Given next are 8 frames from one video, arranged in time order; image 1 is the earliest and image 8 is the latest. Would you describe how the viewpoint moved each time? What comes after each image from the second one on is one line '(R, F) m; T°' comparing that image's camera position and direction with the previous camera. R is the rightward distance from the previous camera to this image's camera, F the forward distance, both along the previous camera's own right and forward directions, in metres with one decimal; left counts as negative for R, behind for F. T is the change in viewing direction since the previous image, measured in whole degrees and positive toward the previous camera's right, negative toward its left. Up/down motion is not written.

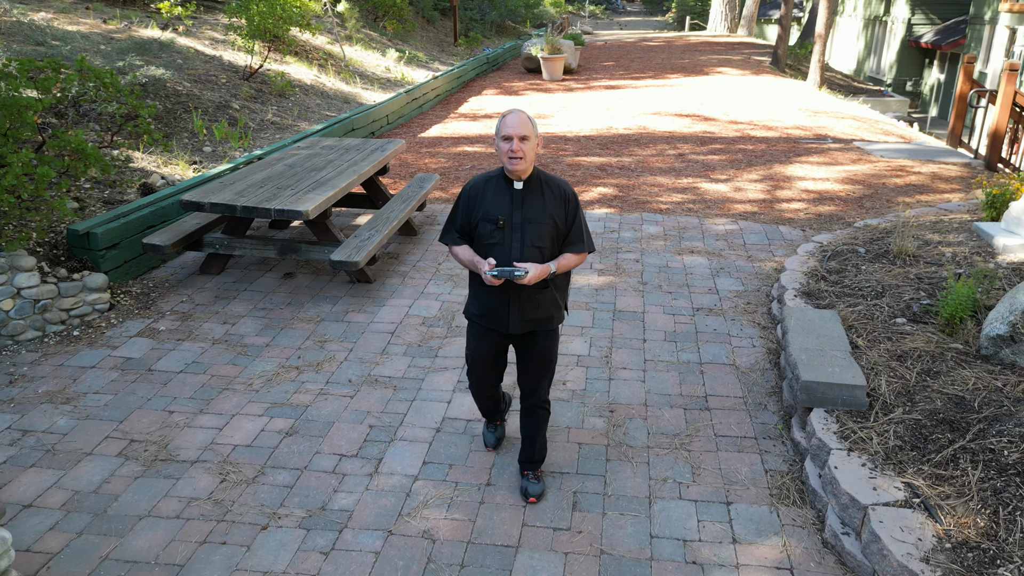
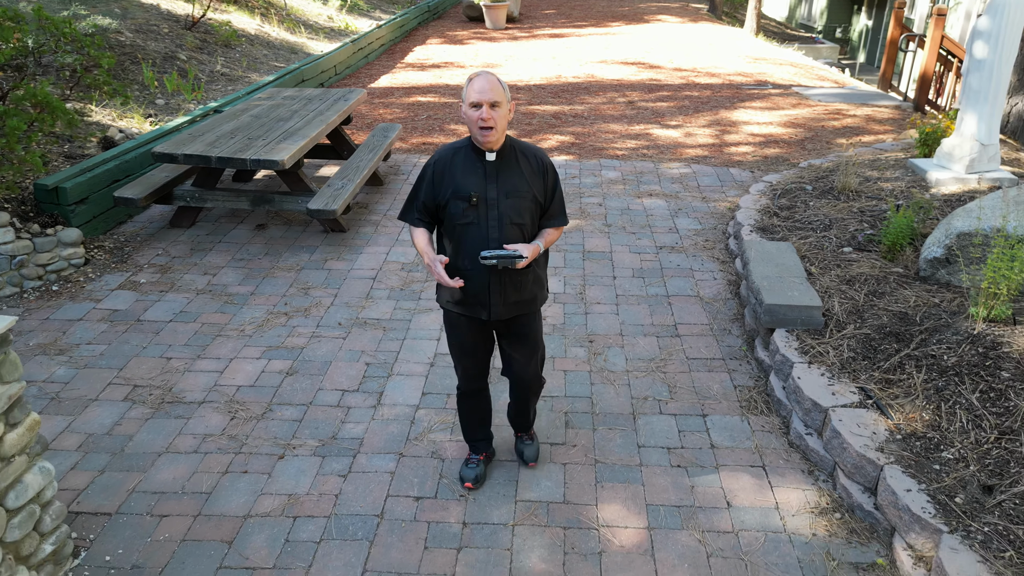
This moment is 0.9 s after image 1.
(-0.2, -0.2) m; +5°
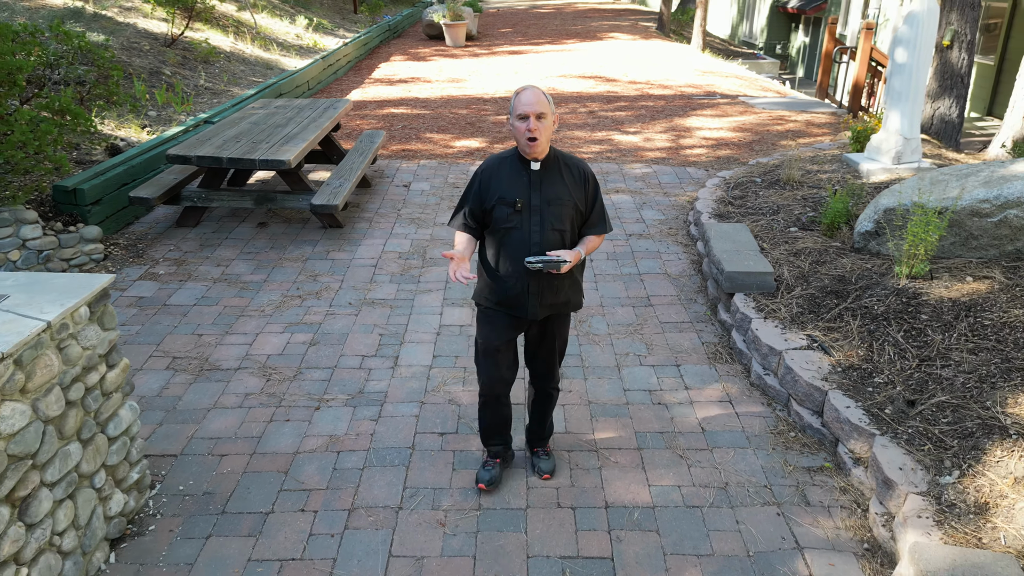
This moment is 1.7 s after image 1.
(-0.2, -0.5) m; +3°
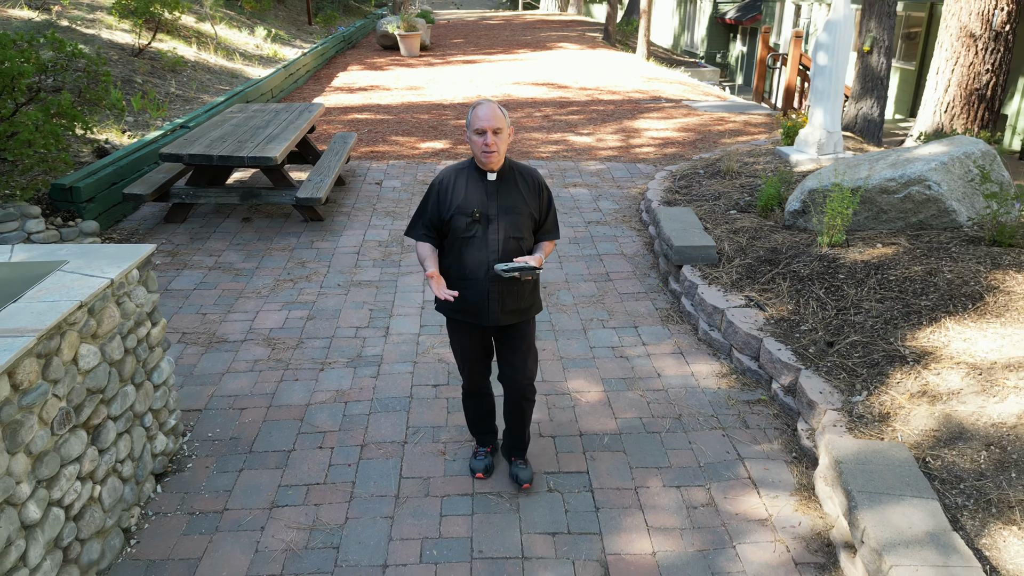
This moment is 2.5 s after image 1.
(-0.1, -0.5) m; +4°
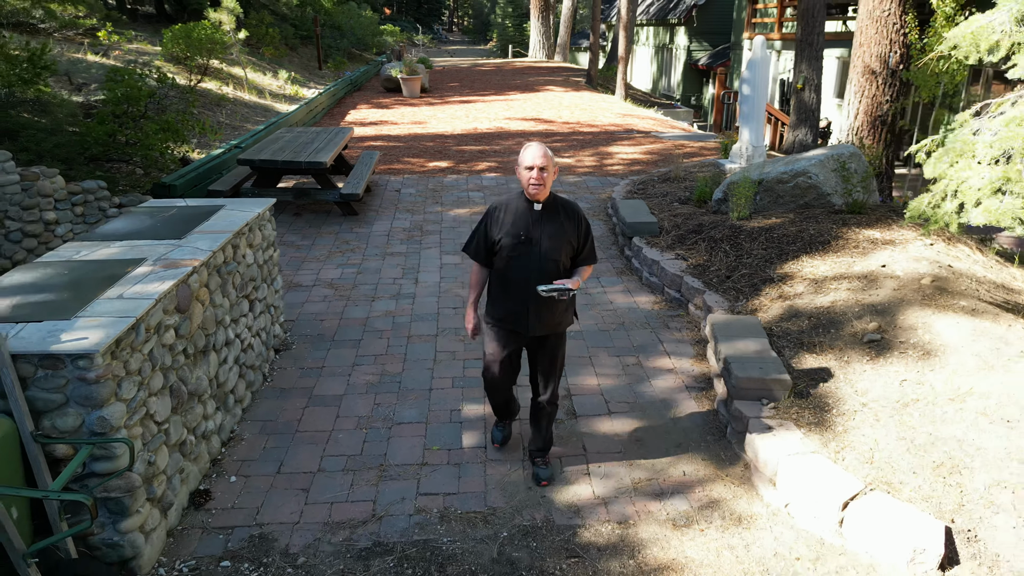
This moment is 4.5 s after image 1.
(0.0, -1.6) m; +1°
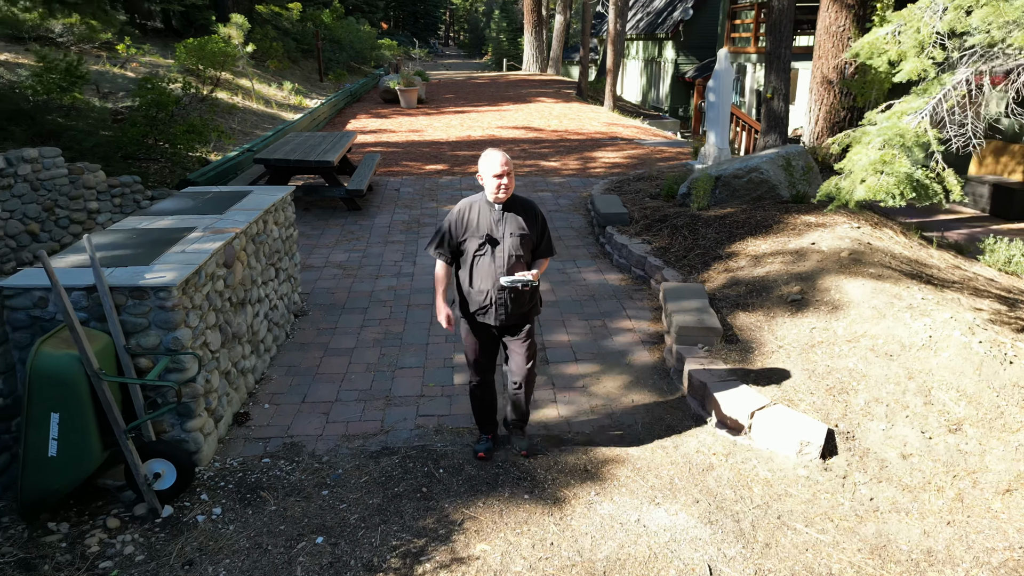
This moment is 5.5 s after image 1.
(+0.1, -0.8) m; 0°
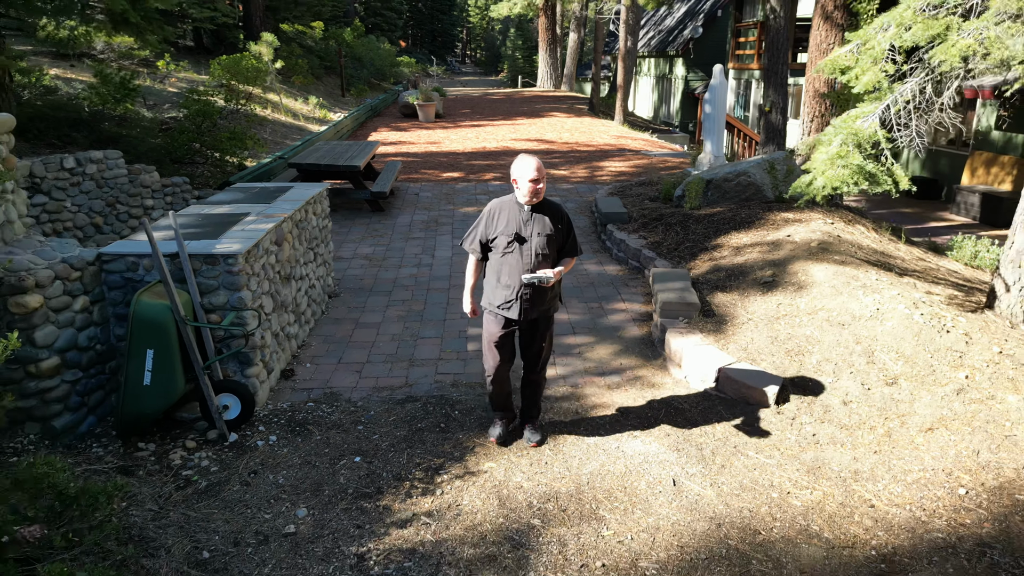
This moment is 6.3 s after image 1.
(+0.1, -0.7) m; -1°
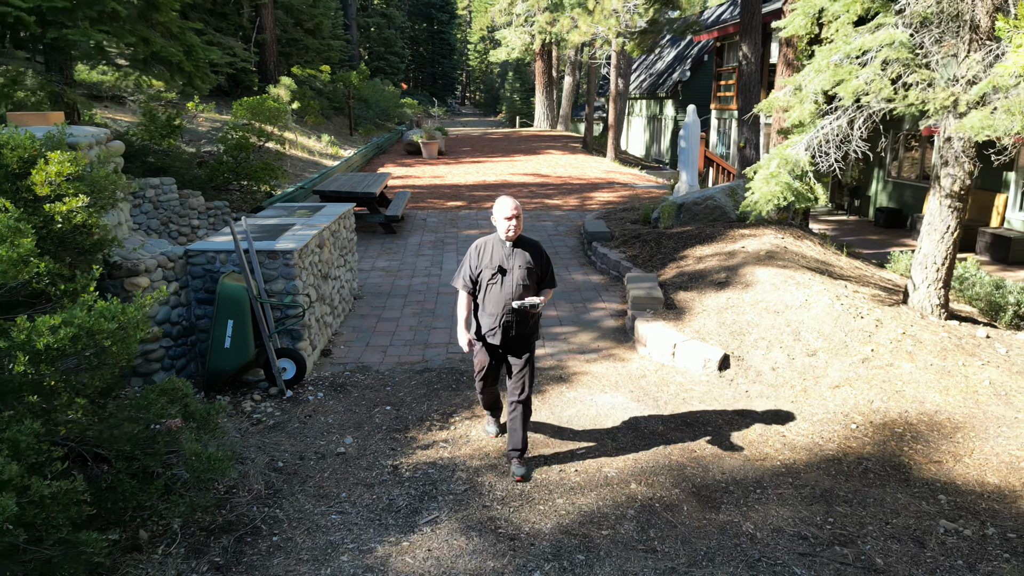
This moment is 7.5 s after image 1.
(0.0, -1.1) m; 0°
